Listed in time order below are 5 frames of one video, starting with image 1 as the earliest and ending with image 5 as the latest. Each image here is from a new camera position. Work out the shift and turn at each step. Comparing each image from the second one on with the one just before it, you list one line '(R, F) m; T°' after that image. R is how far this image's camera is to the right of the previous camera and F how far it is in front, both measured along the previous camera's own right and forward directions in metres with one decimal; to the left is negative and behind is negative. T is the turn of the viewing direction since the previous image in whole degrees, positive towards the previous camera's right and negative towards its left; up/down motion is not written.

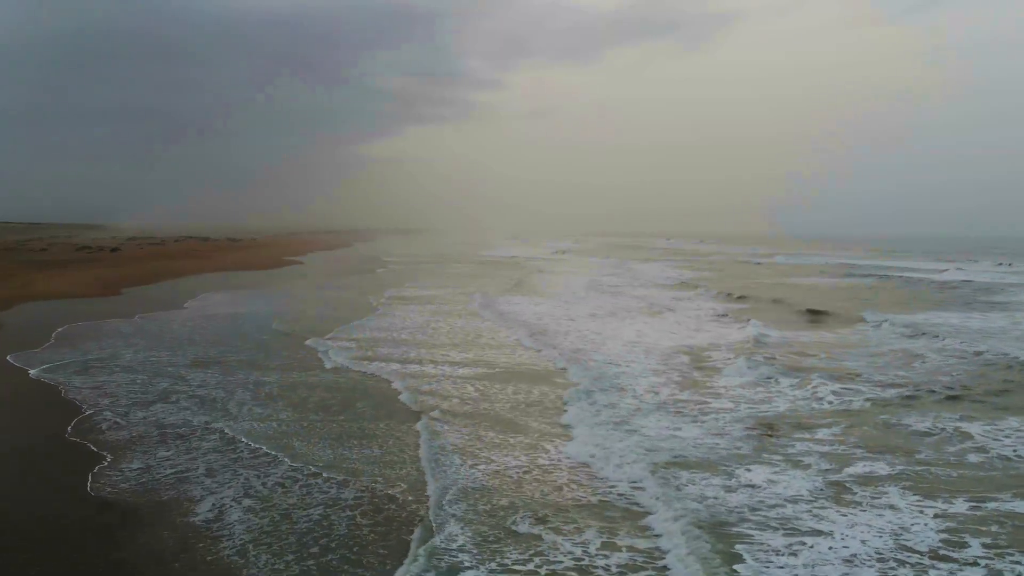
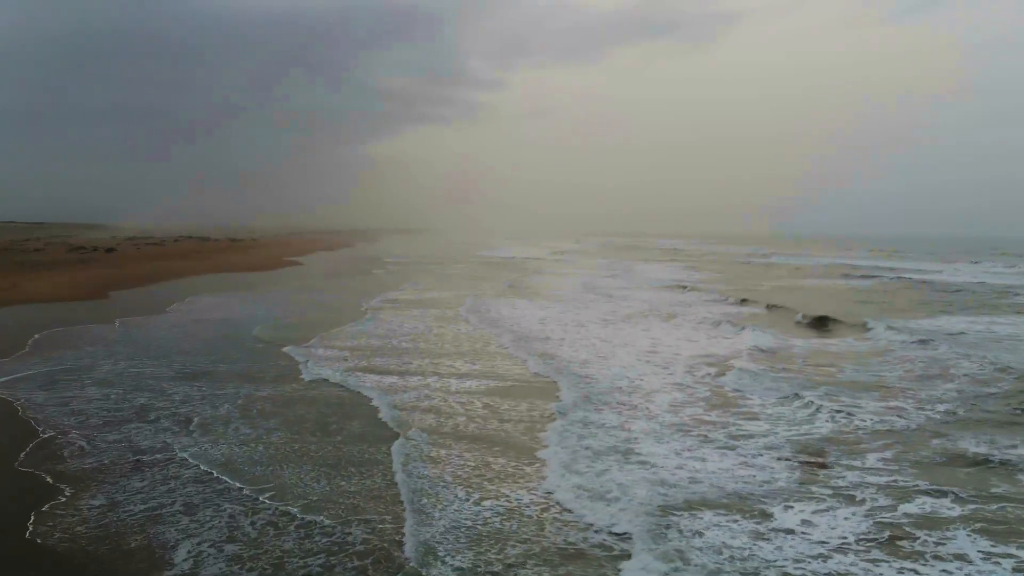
(-0.2, +0.7) m; 0°
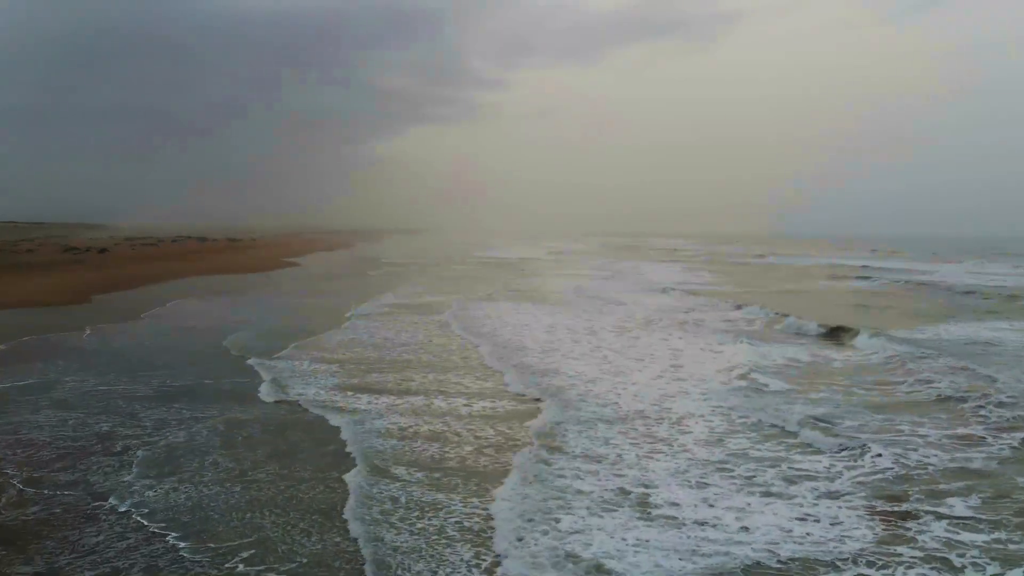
(-0.2, +0.9) m; 0°
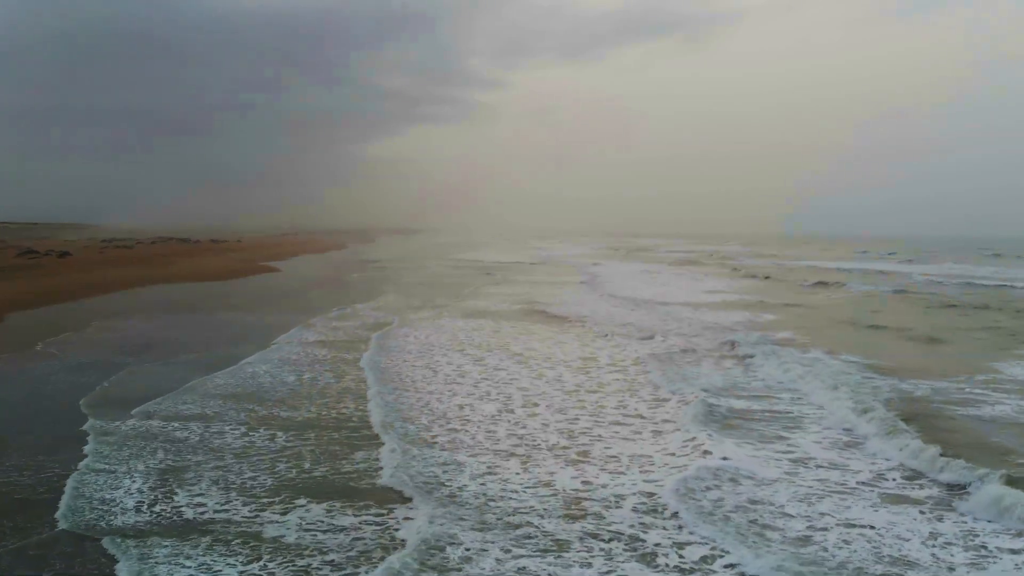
(-0.5, +3.0) m; 0°
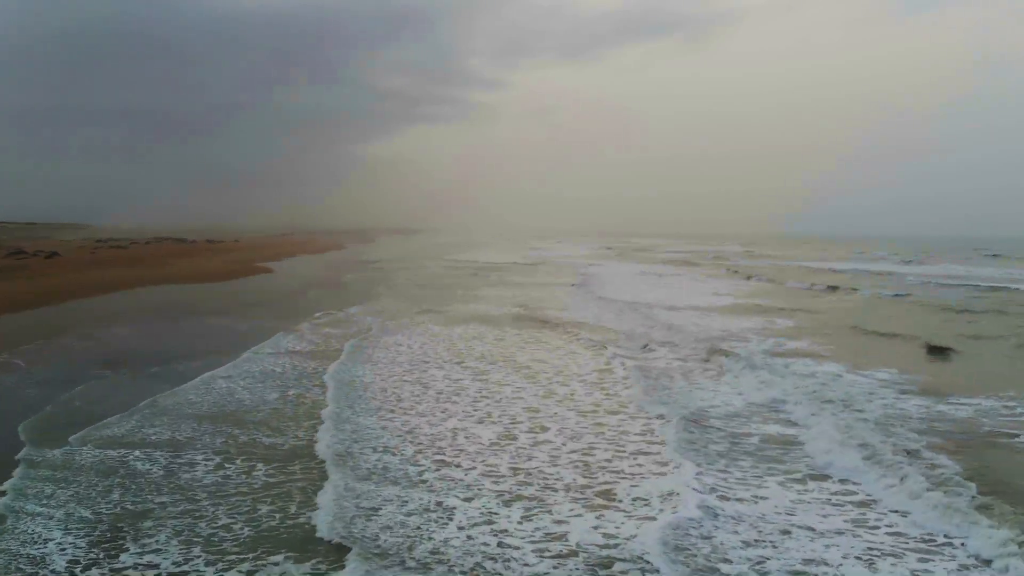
(-0.2, +0.9) m; 0°
